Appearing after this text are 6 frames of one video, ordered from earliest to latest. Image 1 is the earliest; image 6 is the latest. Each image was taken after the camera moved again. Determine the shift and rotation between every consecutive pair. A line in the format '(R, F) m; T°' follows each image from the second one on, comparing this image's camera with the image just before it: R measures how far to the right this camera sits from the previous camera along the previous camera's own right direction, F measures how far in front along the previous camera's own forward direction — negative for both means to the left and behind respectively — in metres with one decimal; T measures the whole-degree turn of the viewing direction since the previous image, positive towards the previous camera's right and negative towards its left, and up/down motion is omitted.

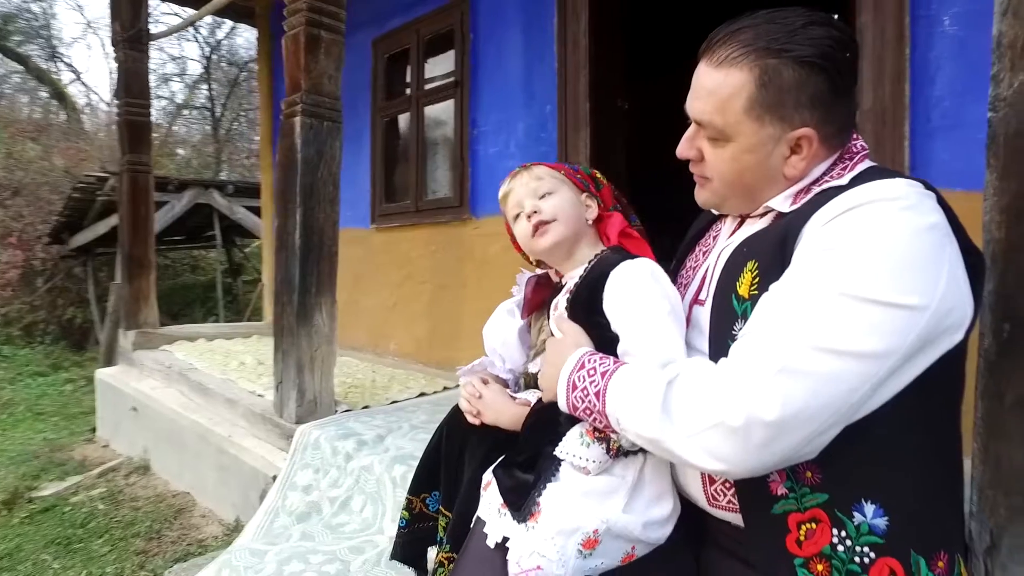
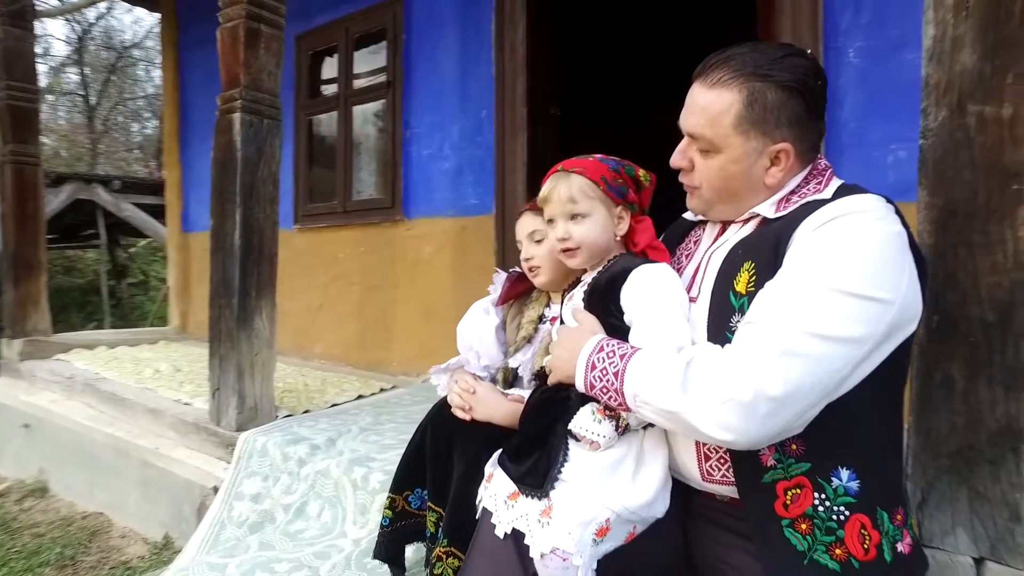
(-0.2, -0.1) m; +9°
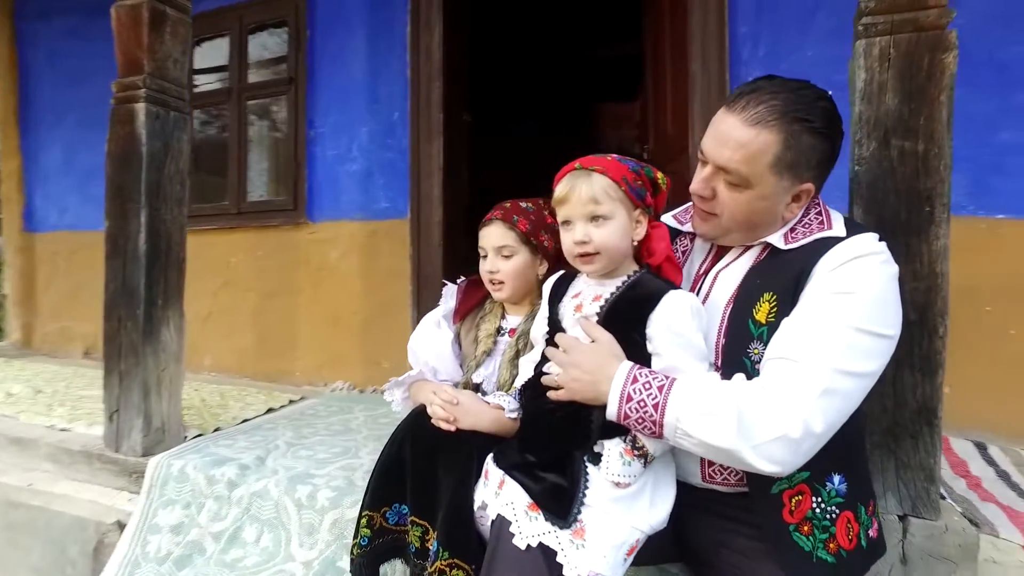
(-0.3, 0.0) m; +13°
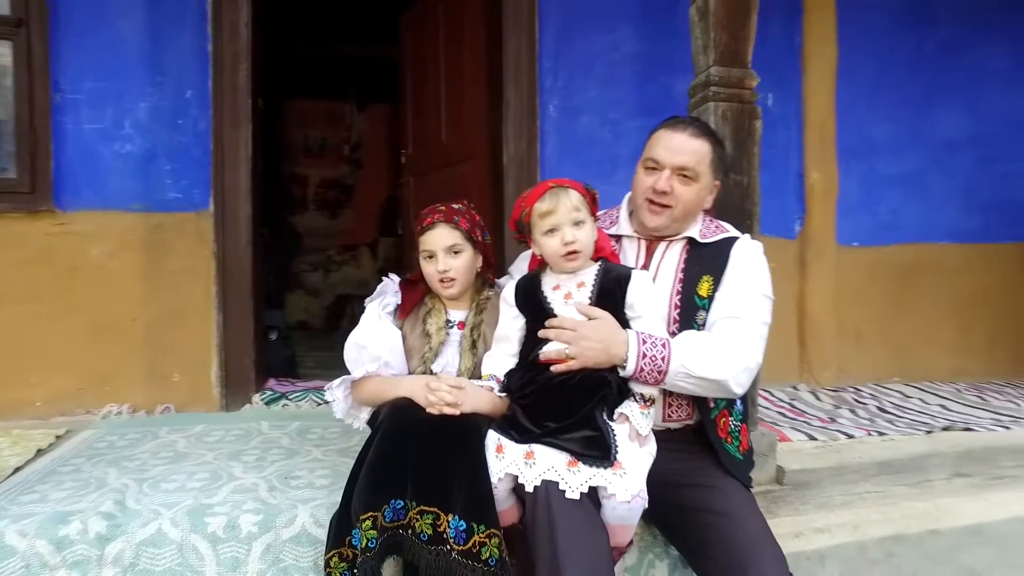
(-1.0, +0.1) m; +34°
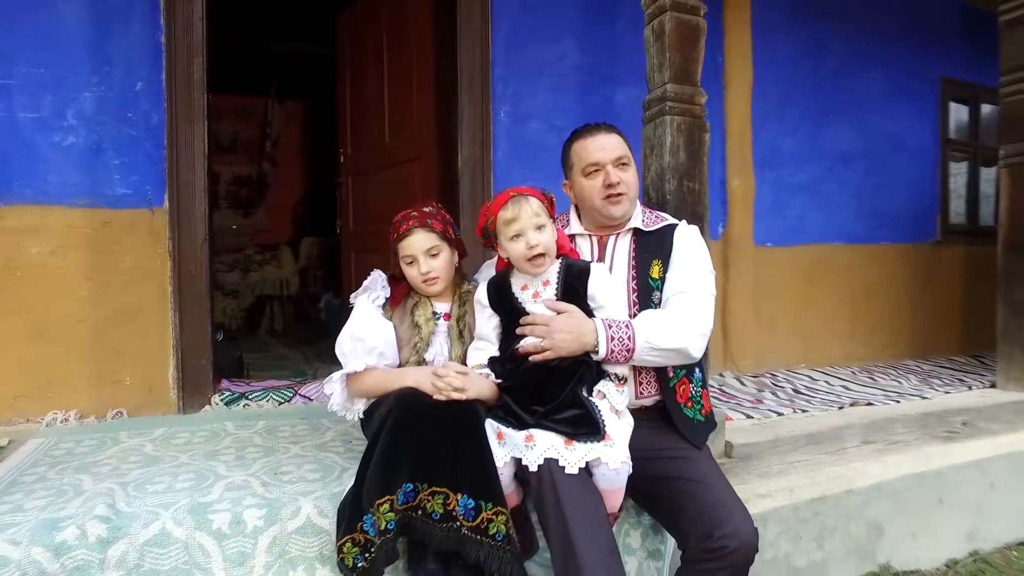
(-0.3, -0.1) m; +9°
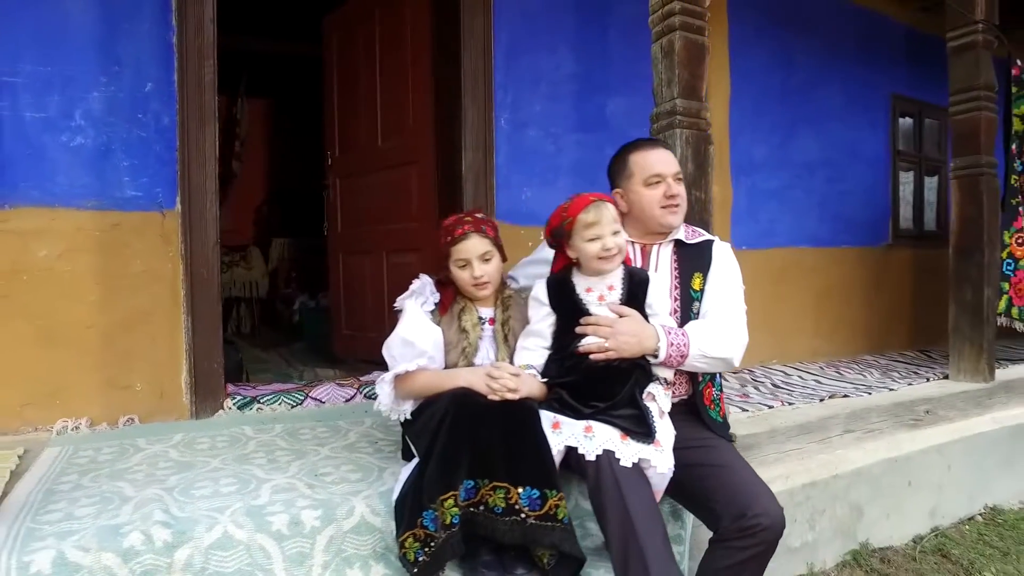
(-0.3, -0.1) m; +5°
